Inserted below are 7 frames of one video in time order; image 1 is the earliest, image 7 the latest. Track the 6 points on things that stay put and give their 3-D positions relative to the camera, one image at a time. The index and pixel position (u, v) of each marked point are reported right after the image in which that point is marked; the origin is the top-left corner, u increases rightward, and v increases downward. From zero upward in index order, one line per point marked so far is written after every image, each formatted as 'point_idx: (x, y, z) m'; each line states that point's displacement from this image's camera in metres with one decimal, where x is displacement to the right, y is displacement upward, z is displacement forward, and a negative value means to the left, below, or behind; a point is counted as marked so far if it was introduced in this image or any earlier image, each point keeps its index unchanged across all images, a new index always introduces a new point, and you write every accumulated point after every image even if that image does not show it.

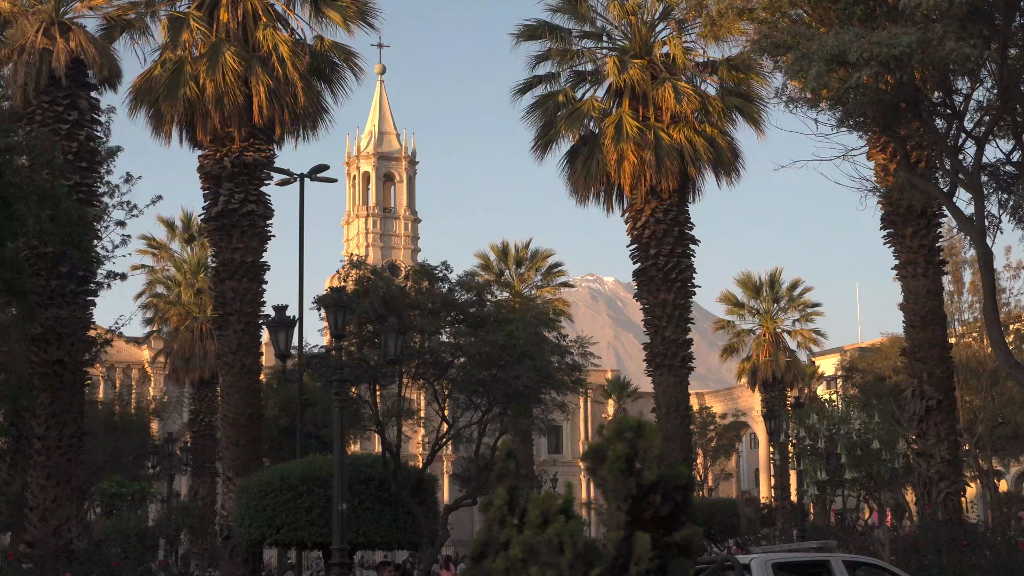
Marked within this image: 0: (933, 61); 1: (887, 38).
0: (+3.8, +2.0, +17.1) m
1: (+3.3, +2.2, +17.0) m
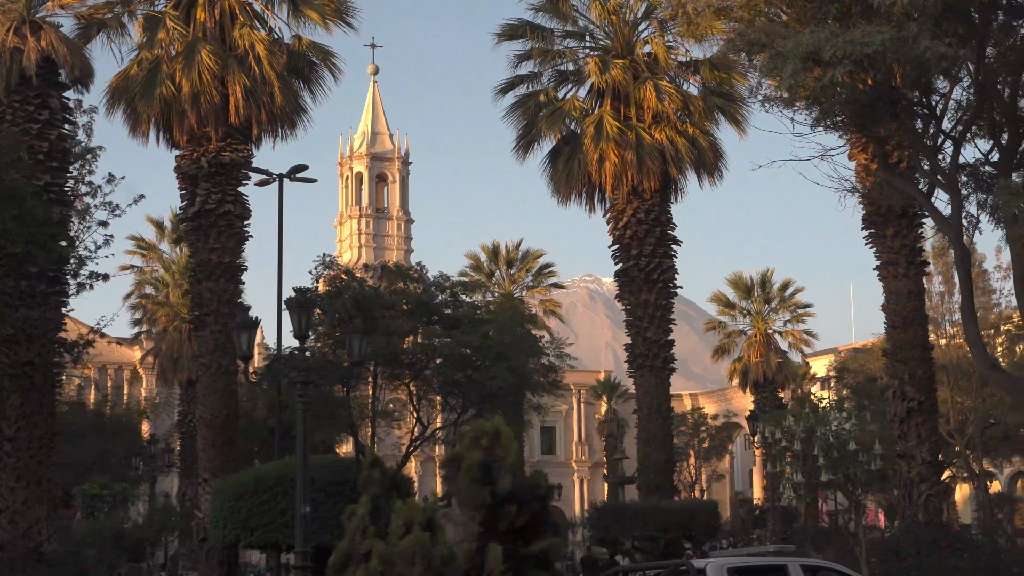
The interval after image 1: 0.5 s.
0: (+3.5, +2.0, +17.0) m
1: (+3.0, +2.2, +16.8) m
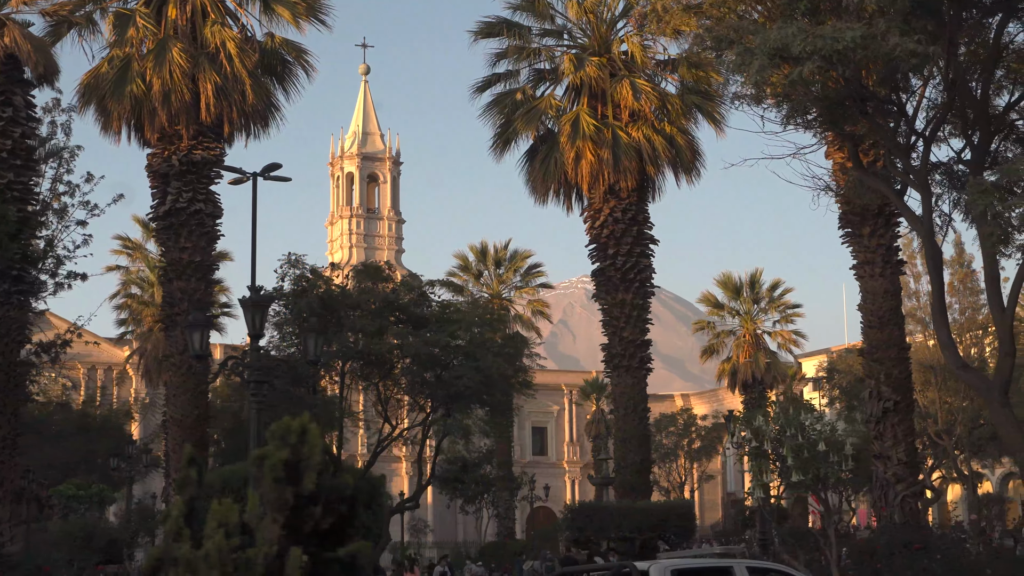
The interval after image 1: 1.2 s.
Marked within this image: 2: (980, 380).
0: (+3.2, +2.0, +16.8) m
1: (+2.7, +2.2, +16.7) m
2: (+4.5, -0.9, +18.4) m
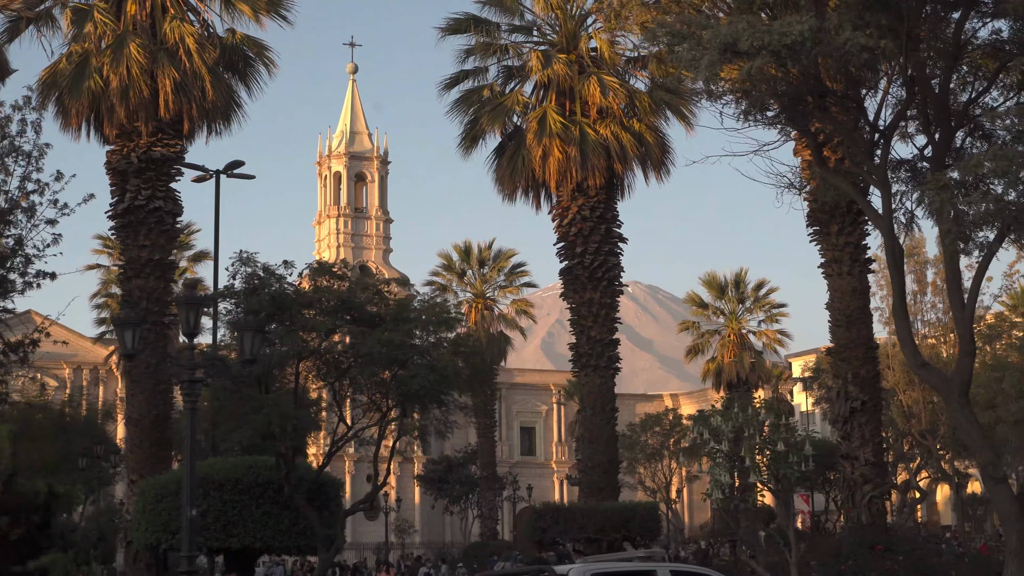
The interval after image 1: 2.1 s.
0: (+2.8, +2.1, +16.6) m
1: (+2.3, +2.3, +16.4) m
2: (+4.1, -0.9, +18.1) m
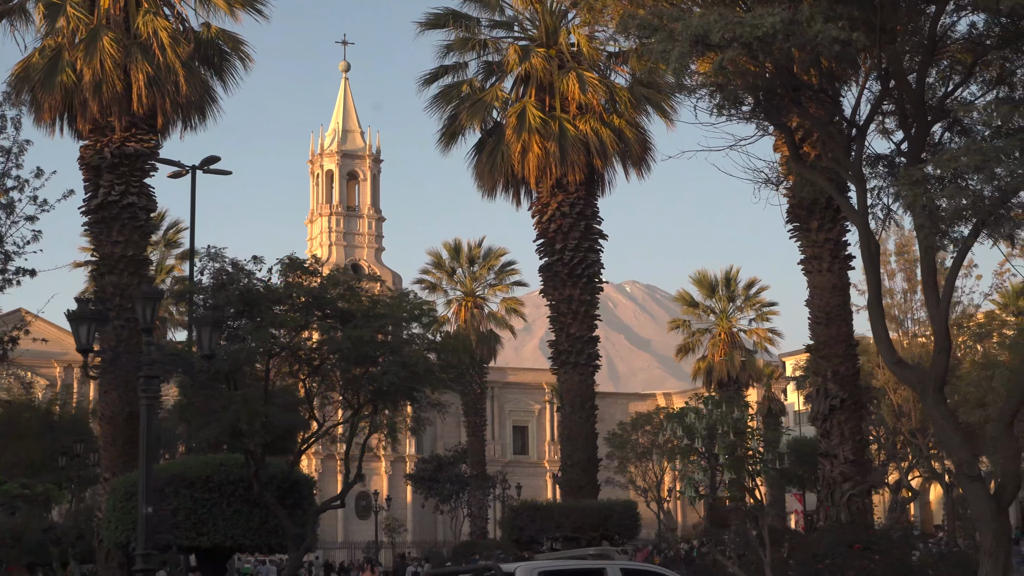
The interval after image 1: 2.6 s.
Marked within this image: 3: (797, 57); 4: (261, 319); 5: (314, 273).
0: (+2.5, +2.1, +16.4) m
1: (+2.0, +2.3, +16.2) m
2: (+3.8, -0.8, +17.9) m
3: (+2.7, +2.2, +18.2) m
4: (-2.6, -0.3, +19.3) m
5: (-2.1, +0.2, +19.9) m
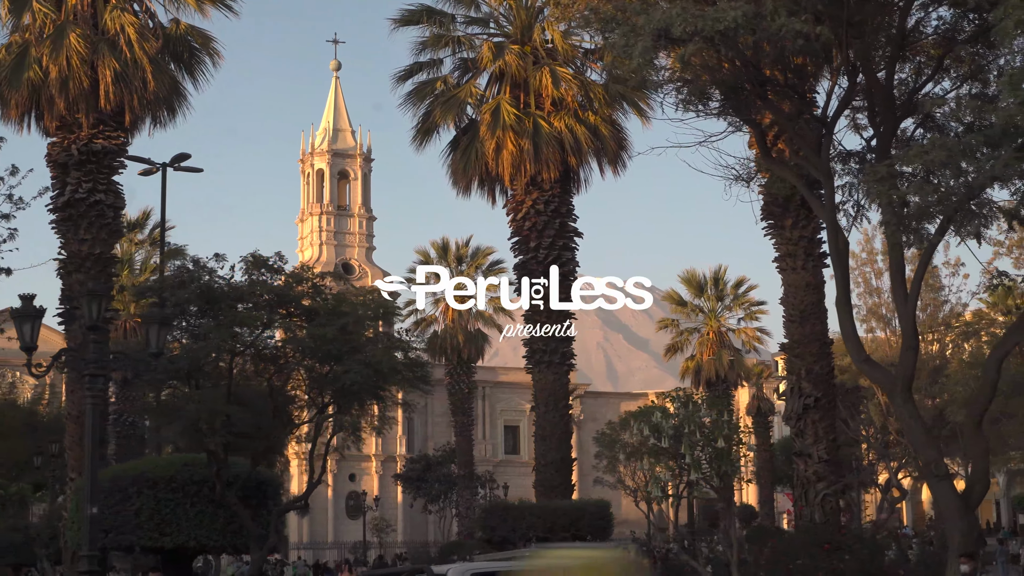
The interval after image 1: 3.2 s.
0: (+2.2, +2.1, +16.2) m
1: (+1.7, +2.3, +16.0) m
2: (+3.5, -0.8, +17.8) m
3: (+2.4, +2.2, +18.0) m
4: (-2.9, -0.3, +19.1) m
5: (-2.4, +0.2, +19.7) m
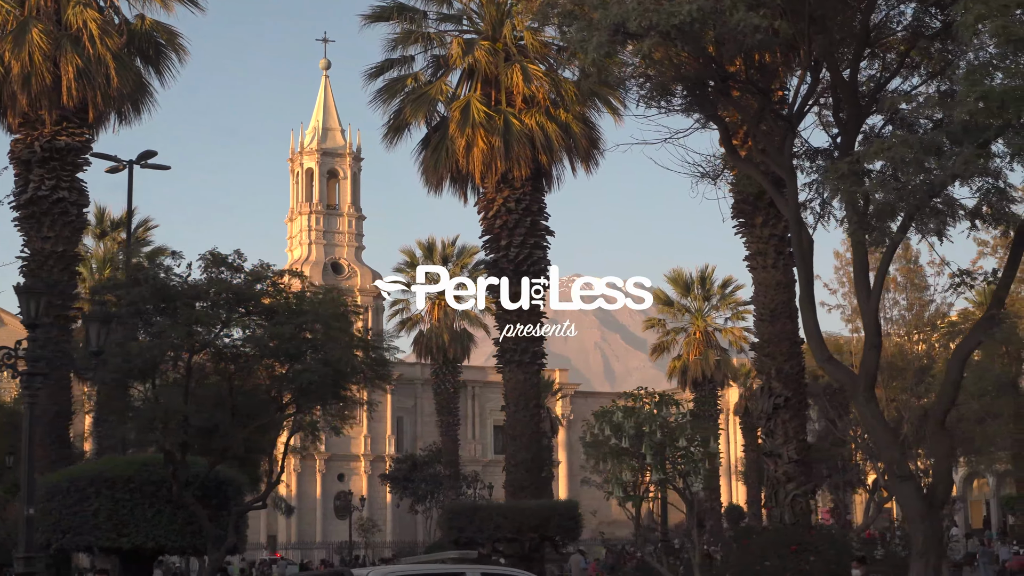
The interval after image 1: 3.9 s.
0: (+1.8, +2.1, +16.0) m
1: (+1.3, +2.3, +15.8) m
2: (+3.1, -0.8, +17.5) m
3: (+2.0, +2.3, +17.8) m
4: (-3.3, -0.3, +18.9) m
5: (-2.8, +0.2, +19.5) m
